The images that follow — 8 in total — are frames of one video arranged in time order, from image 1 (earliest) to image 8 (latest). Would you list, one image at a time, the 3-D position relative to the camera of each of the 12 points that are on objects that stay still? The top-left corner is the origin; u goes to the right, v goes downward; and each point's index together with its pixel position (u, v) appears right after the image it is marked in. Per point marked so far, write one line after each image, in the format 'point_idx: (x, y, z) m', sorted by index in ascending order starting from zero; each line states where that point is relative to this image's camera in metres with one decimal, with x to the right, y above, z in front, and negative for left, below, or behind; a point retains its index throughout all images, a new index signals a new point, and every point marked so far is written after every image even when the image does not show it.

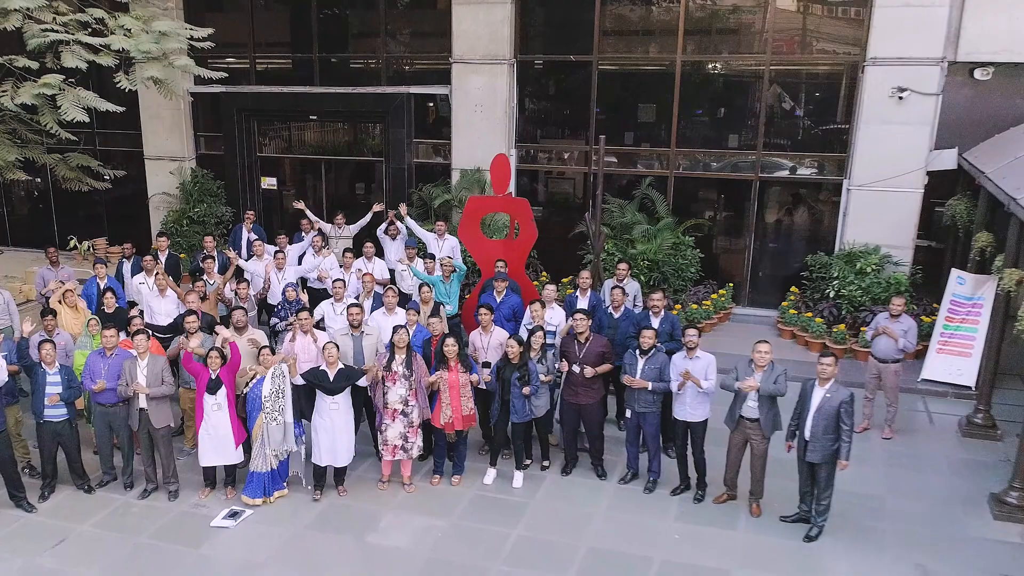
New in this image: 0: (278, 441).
0: (-1.6, -1.0, +7.1) m
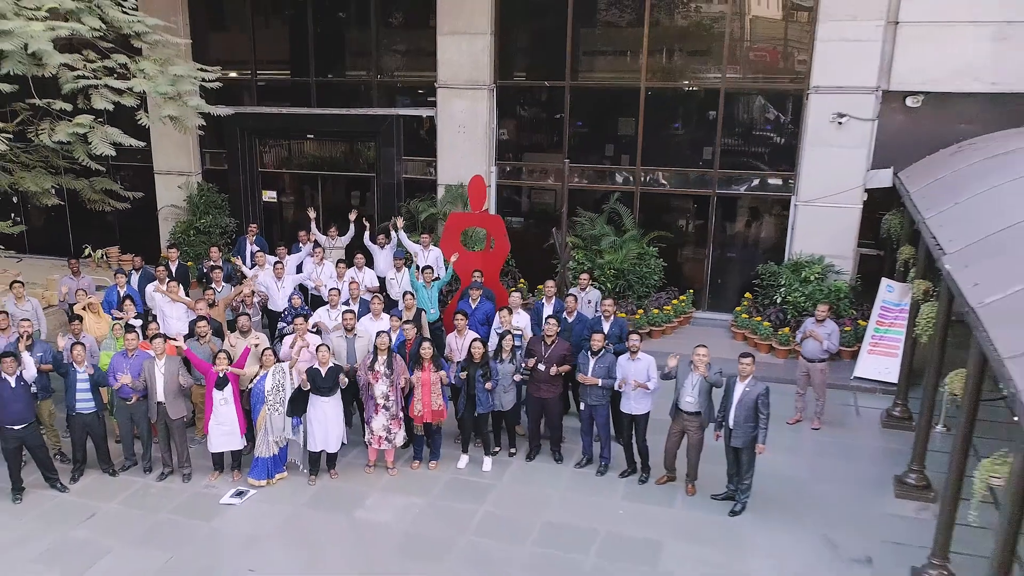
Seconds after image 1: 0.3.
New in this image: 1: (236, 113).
0: (-1.8, -1.1, +8.1) m
1: (-3.8, +2.4, +14.2) m
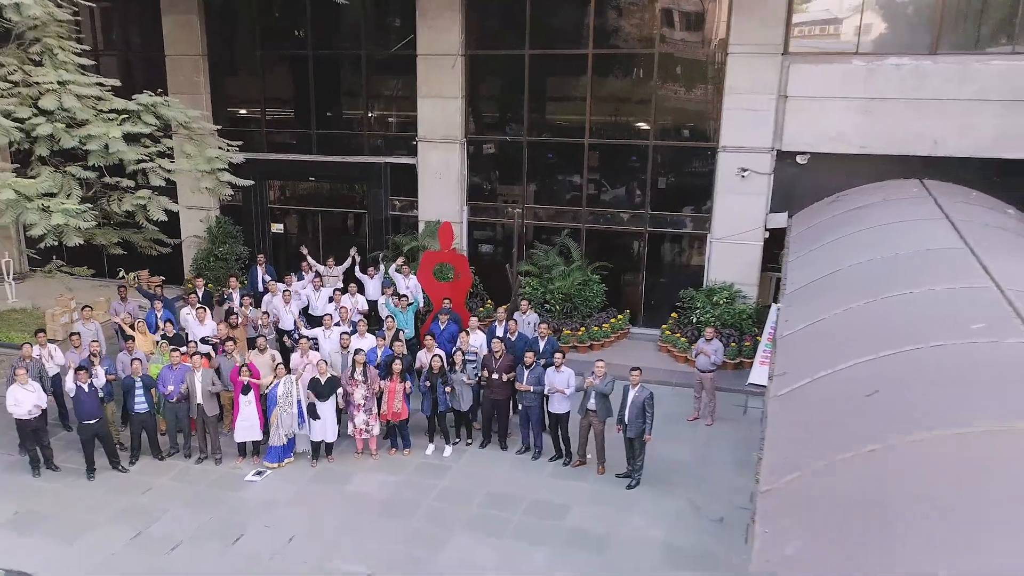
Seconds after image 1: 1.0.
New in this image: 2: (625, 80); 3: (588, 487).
0: (-2.3, -1.4, +10.6) m
1: (-4.2, +2.1, +16.7) m
2: (+1.5, +2.8, +14.2) m
3: (+0.7, -1.9, +10.1) m
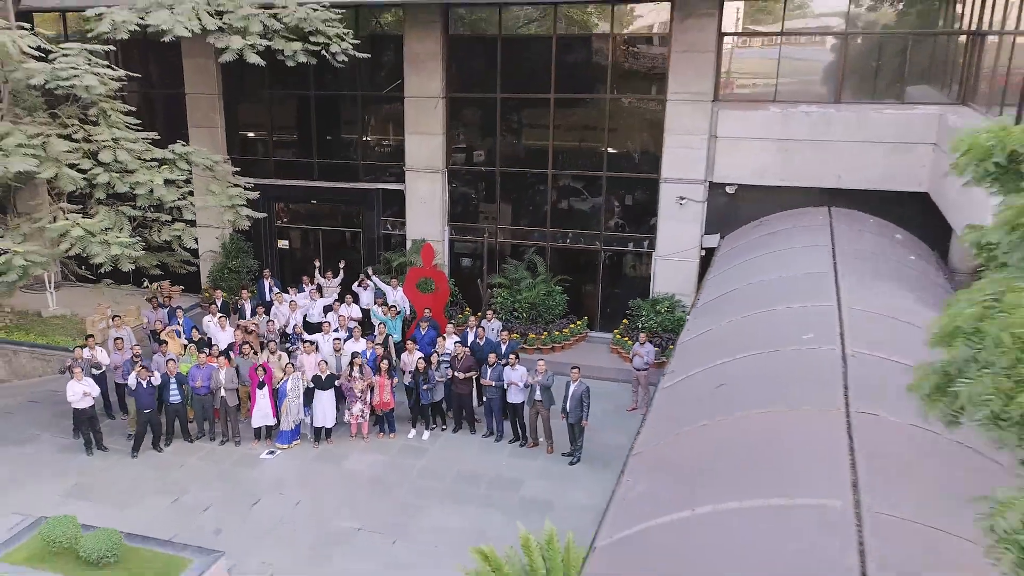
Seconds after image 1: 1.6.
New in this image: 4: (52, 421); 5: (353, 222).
0: (-2.7, -1.6, +13.0) m
1: (-4.6, +2.0, +19.1) m
2: (+1.1, +2.7, +16.5) m
3: (+0.3, -2.1, +12.5) m
4: (-6.2, -1.8, +14.1) m
5: (-2.9, +1.2, +19.0) m
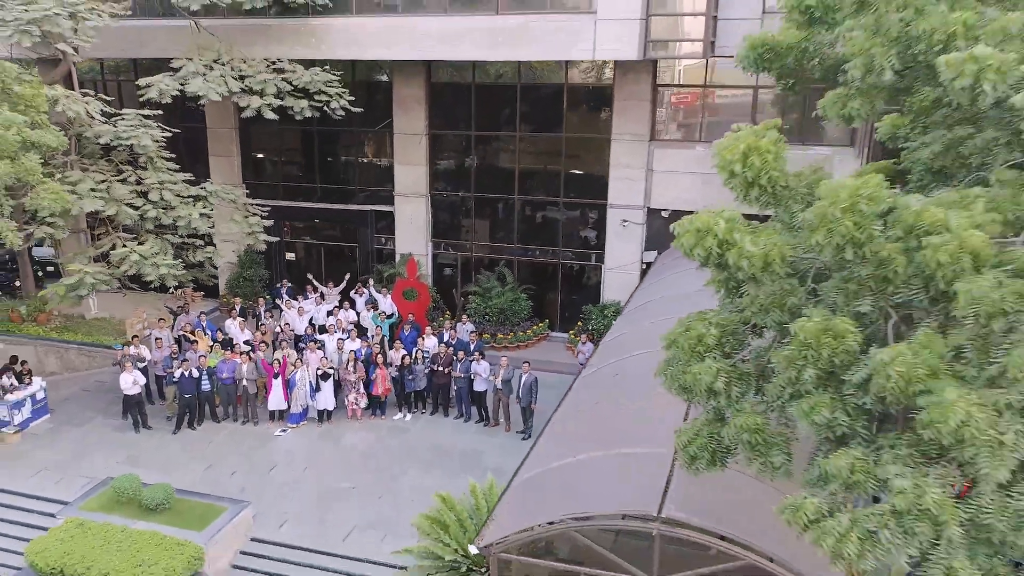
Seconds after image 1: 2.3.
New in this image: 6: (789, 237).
0: (-3.2, -1.7, +16.1) m
1: (-5.2, +1.8, +22.1) m
2: (+0.6, +2.5, +19.6) m
3: (-0.2, -2.3, +15.5) m
4: (-6.8, -2.0, +17.2) m
5: (-3.4, +1.1, +22.0) m
6: (+1.5, +0.3, +5.8) m
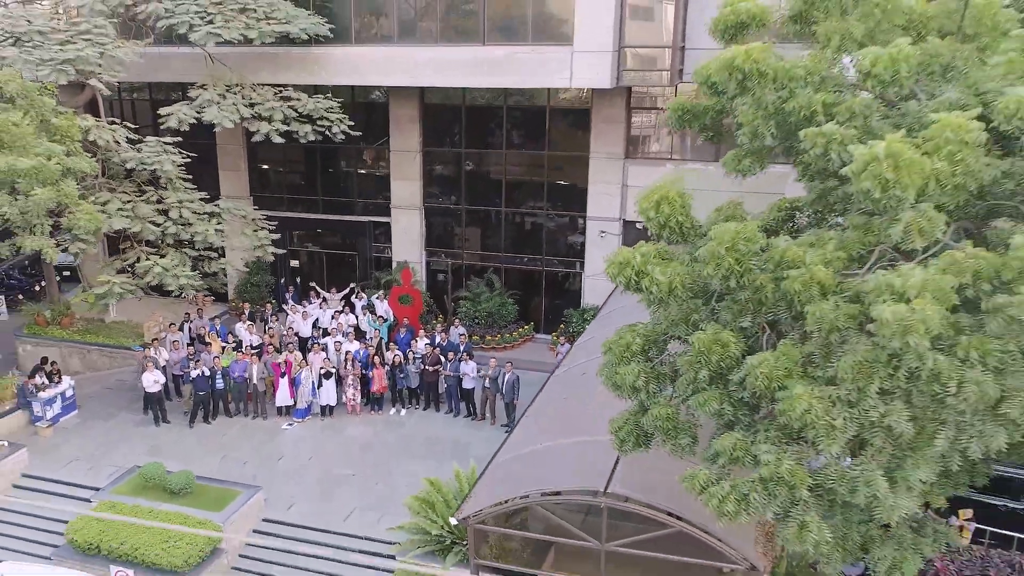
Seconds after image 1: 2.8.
0: (-3.5, -1.8, +17.7) m
1: (-5.4, +1.7, +23.8) m
2: (+0.3, +2.4, +21.3) m
3: (-0.5, -2.4, +17.2) m
4: (-7.0, -2.1, +18.9) m
5: (-3.7, +1.0, +23.7) m
6: (+1.3, +0.1, +7.5) m
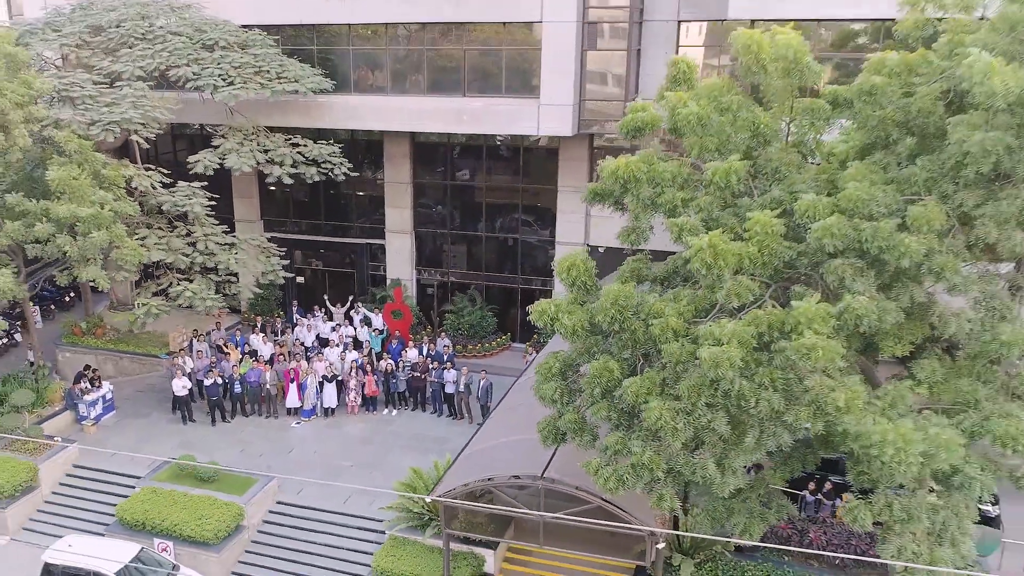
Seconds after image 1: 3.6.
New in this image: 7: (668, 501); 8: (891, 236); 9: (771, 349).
0: (-4.0, -2.2, +20.7) m
1: (-5.9, +1.4, +26.8) m
2: (-0.2, +2.1, +24.2) m
3: (-1.0, -2.8, +20.2) m
4: (-7.5, -2.5, +21.9) m
5: (-4.2, +0.6, +26.7) m
6: (+0.8, -0.3, +10.5) m
7: (+1.4, -2.0, +9.6) m
8: (+3.3, +0.5, +9.1) m
9: (+2.3, -0.5, +9.3) m
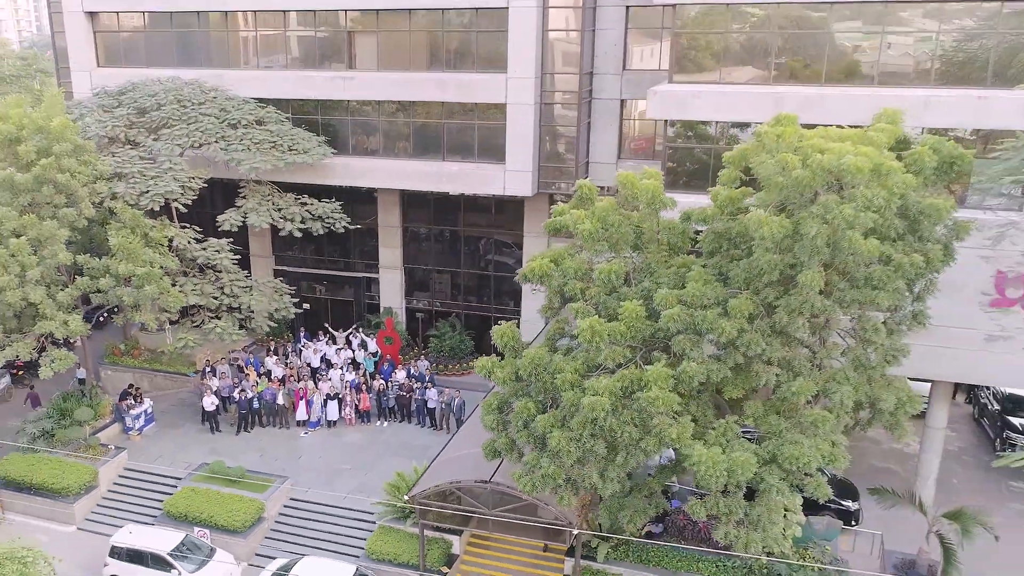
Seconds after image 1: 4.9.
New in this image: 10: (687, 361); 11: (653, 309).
0: (-4.7, -3.0, +25.1) m
1: (-6.6, +0.6, +31.1) m
2: (-0.9, +1.3, +28.6) m
3: (-1.7, -3.6, +24.6) m
4: (-8.2, -3.2, +26.2) m
5: (-4.9, -0.1, +31.0) m
6: (+0.1, -1.2, +14.8) m
7: (+0.7, -2.9, +14.0) m
8: (+2.6, -0.4, +13.4) m
9: (+1.6, -1.4, +13.6) m
10: (+2.3, -0.9, +13.5) m
11: (+2.0, -0.3, +14.3) m
